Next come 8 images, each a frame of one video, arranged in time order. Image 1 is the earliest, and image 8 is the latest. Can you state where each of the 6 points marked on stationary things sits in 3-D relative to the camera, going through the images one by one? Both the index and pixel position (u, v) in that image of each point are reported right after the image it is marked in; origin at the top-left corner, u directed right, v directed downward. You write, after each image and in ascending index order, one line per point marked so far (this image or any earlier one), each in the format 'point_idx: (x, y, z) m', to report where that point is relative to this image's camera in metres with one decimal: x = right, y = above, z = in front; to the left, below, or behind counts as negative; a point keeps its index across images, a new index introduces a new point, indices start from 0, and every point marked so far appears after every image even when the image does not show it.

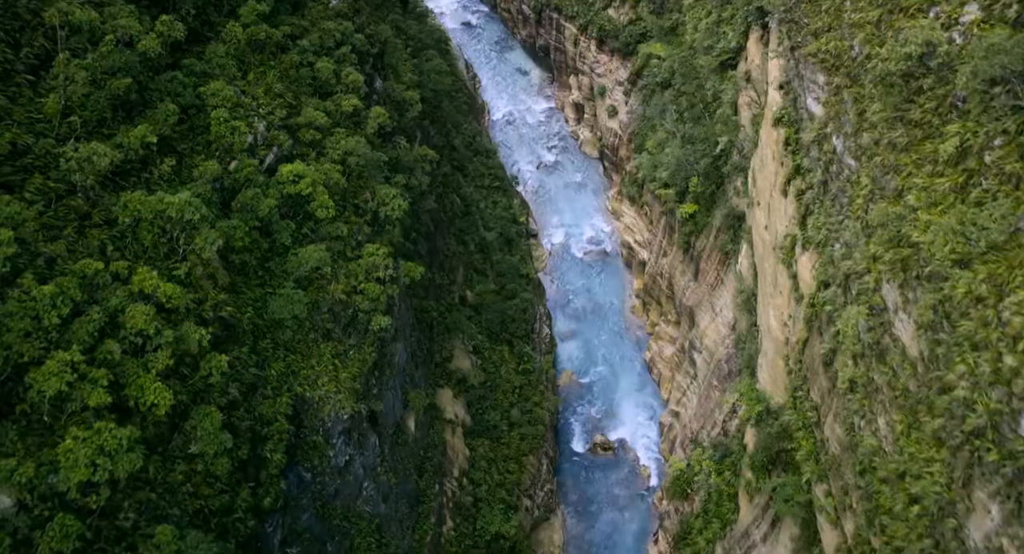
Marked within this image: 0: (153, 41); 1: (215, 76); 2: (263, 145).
0: (-5.4, +3.4, +12.2) m
1: (-4.9, +3.3, +13.5) m
2: (-4.2, +2.2, +13.9) m
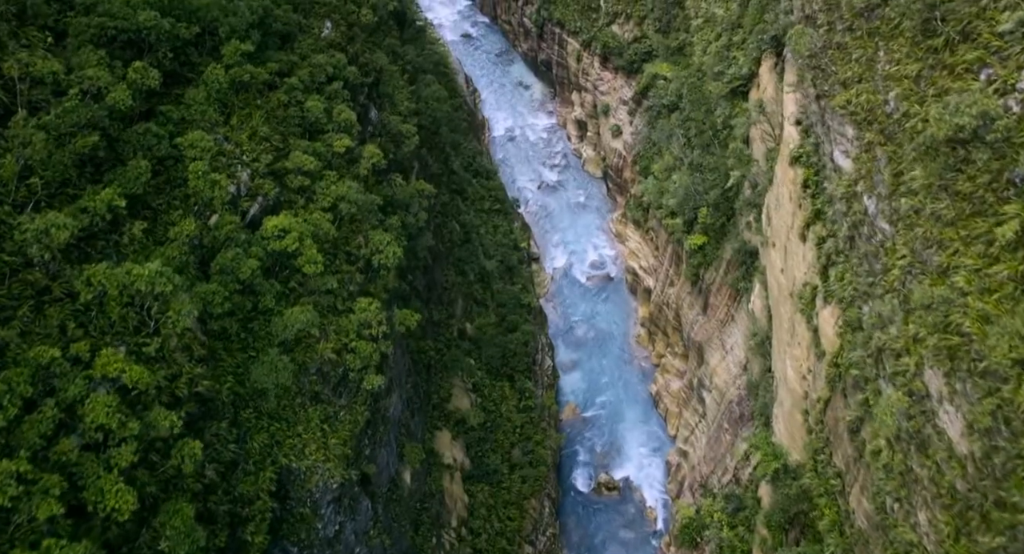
0: (-5.3, +2.5, +11.3) m
1: (-4.8, +2.3, +12.6) m
2: (-4.2, +1.3, +12.9) m
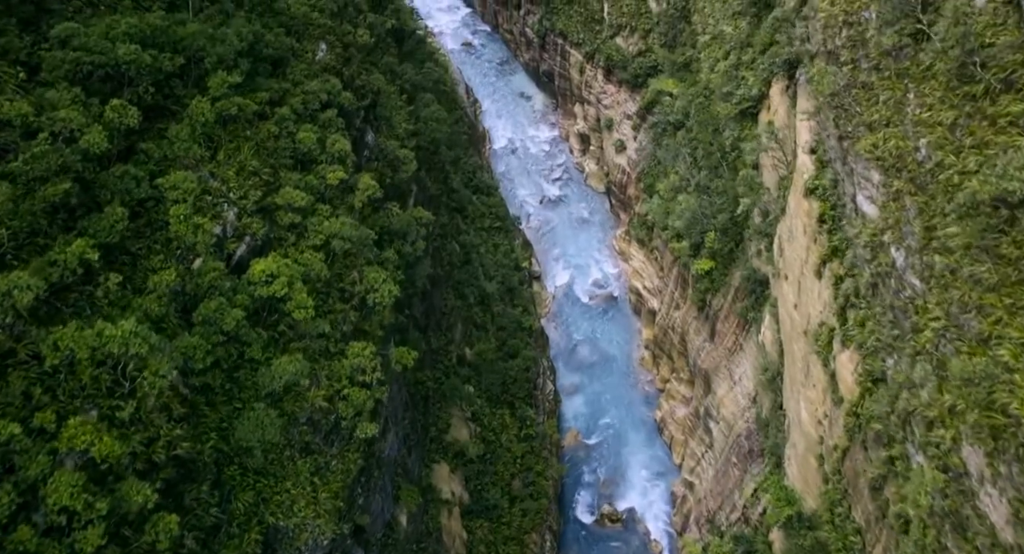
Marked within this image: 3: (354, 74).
0: (-5.3, +1.8, +10.6) m
1: (-4.8, +1.7, +11.8) m
2: (-4.2, +0.6, +12.2) m
3: (-3.5, +4.4, +18.0) m
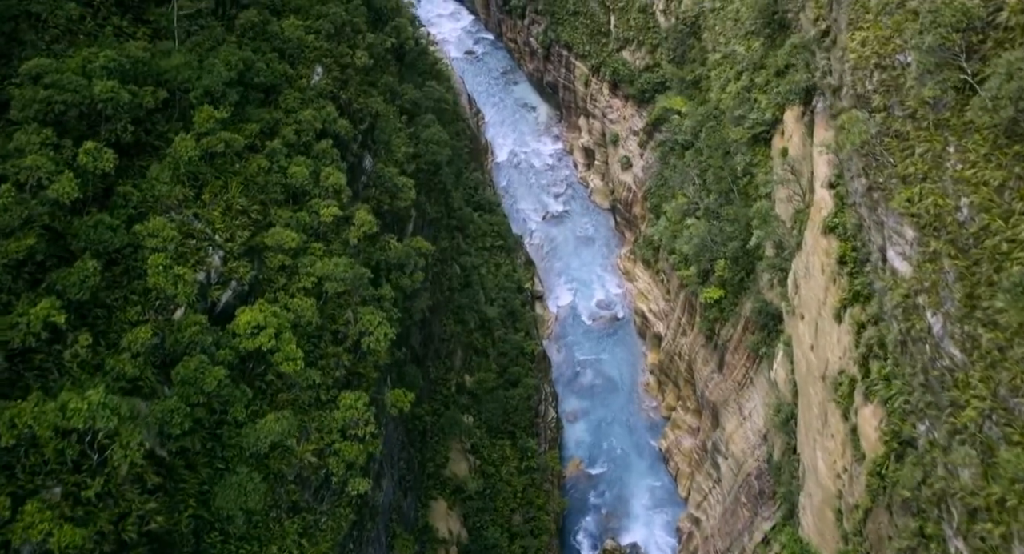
0: (-5.2, +1.2, +9.8) m
1: (-4.8, +1.0, +11.1) m
2: (-4.1, -0.1, +11.4) m
3: (-3.4, +3.7, +17.2) m
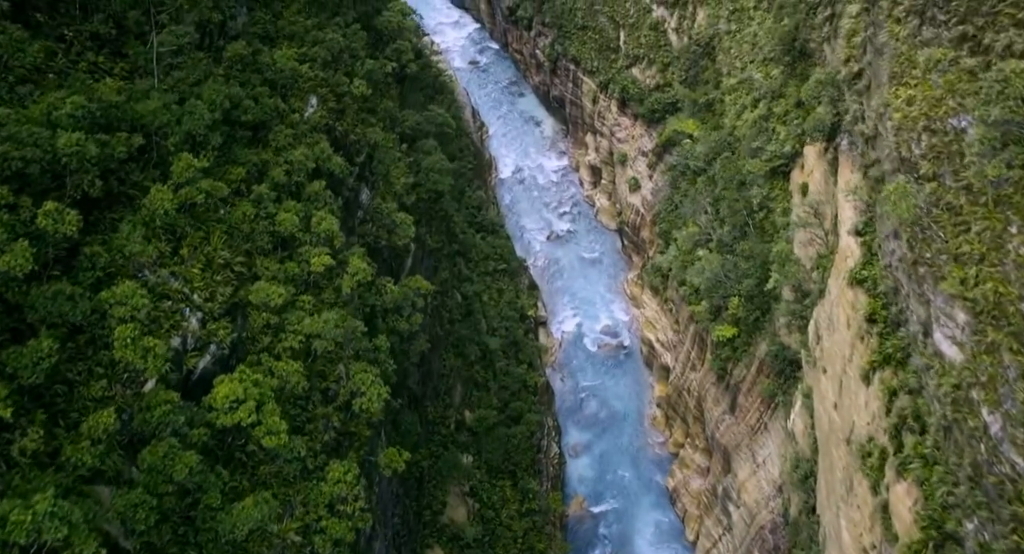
0: (-5.2, +0.3, +8.8) m
1: (-4.7, +0.2, +10.1) m
2: (-4.0, -0.9, +10.4) m
3: (-3.3, +2.9, +16.2) m
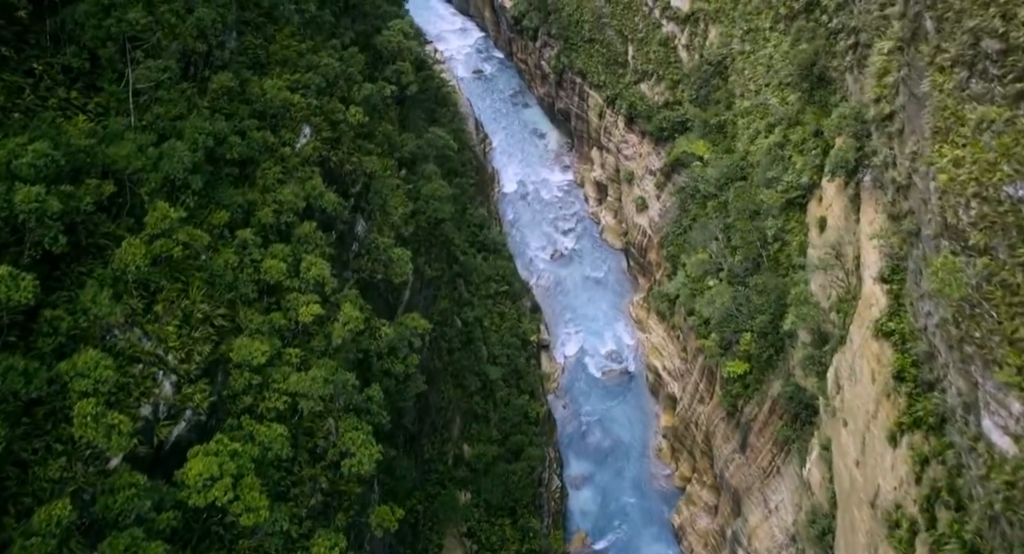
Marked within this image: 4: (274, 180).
0: (-5.1, -0.3, +7.9) m
1: (-4.6, -0.5, +9.2) m
2: (-4.0, -1.6, +9.5) m
3: (-3.2, +2.2, +15.3) m
4: (-3.6, +1.5, +12.6) m
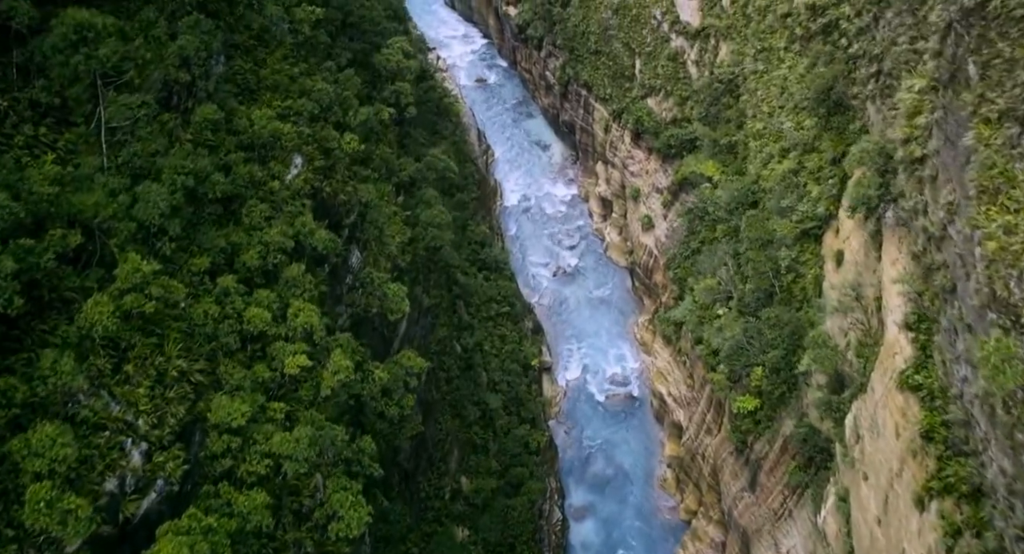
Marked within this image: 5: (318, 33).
0: (-5.1, -1.0, +7.1) m
1: (-4.6, -1.2, +8.4) m
2: (-4.0, -2.3, +8.7) m
3: (-3.1, +1.5, +14.5) m
4: (-3.6, +0.8, +11.8) m
5: (-3.7, +4.7, +15.7) m
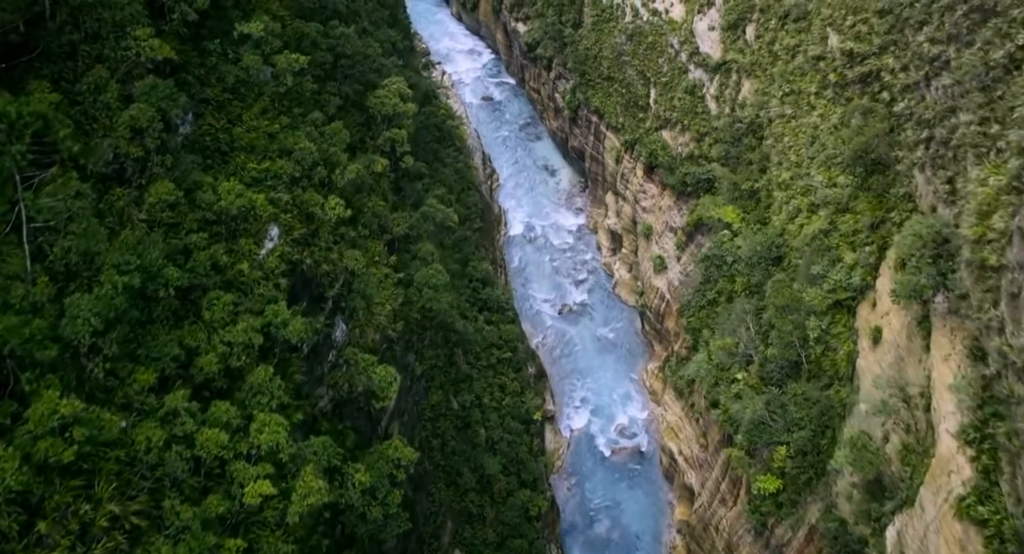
0: (-5.2, -2.2, +5.5) m
1: (-4.7, -2.4, +6.8) m
2: (-4.1, -3.5, +7.1) m
3: (-3.1, +0.2, +12.9) m
4: (-3.6, -0.5, +10.2) m
5: (-3.6, +3.4, +14.1) m
